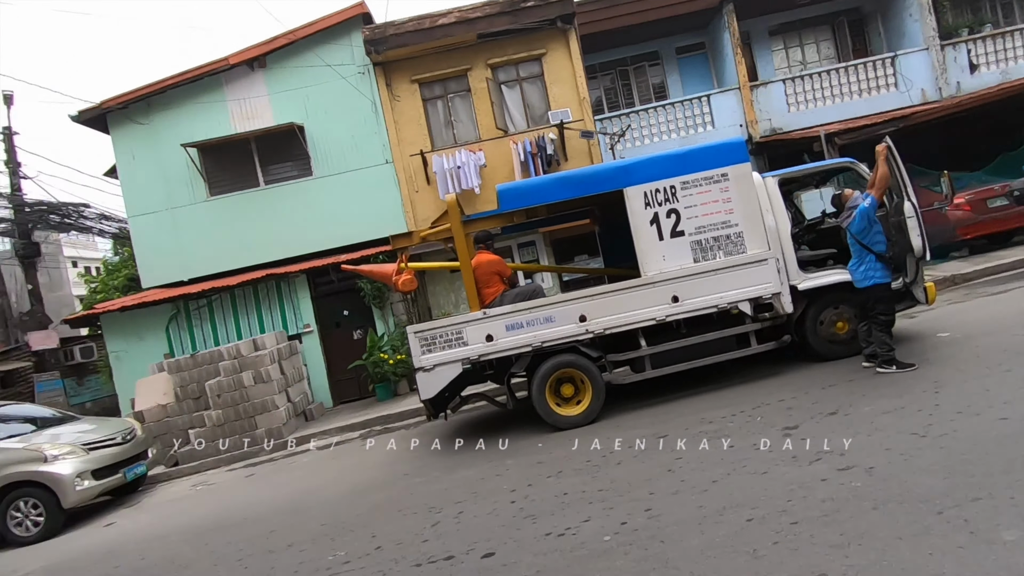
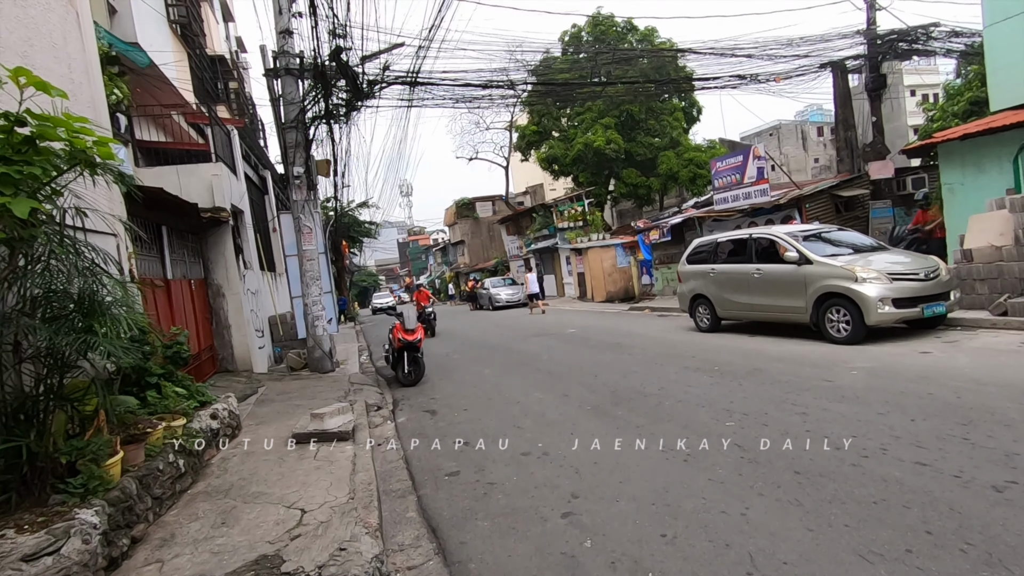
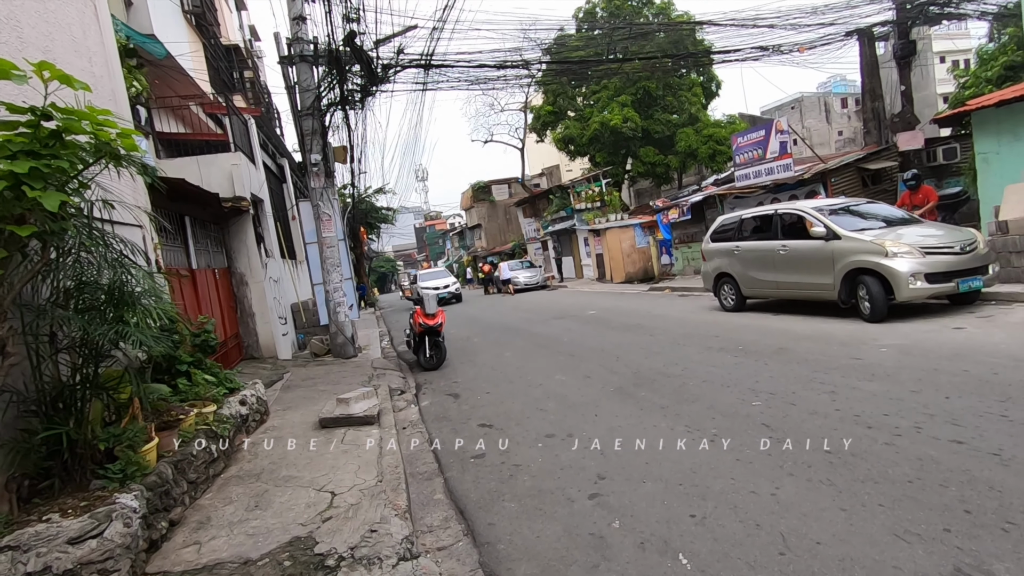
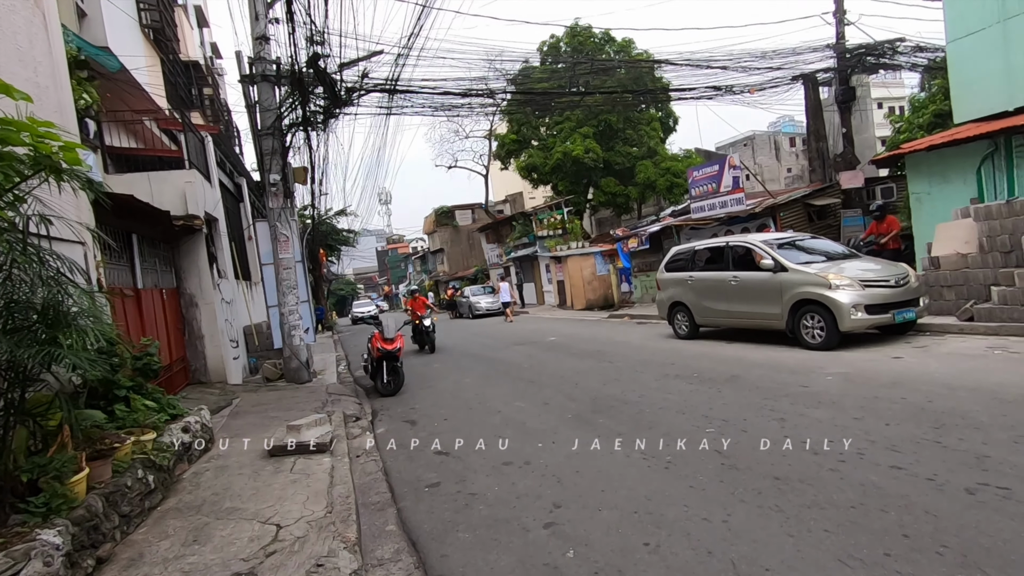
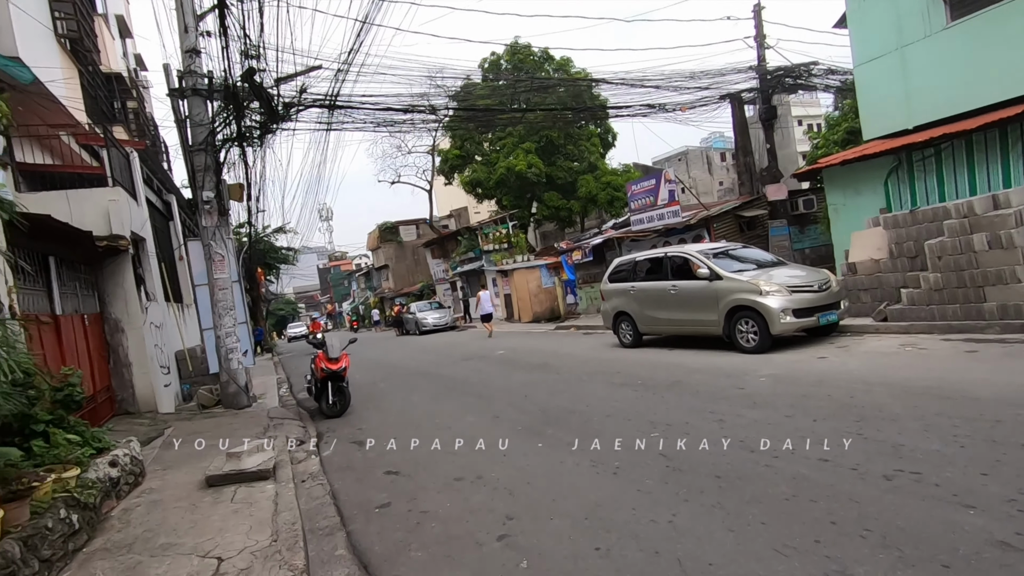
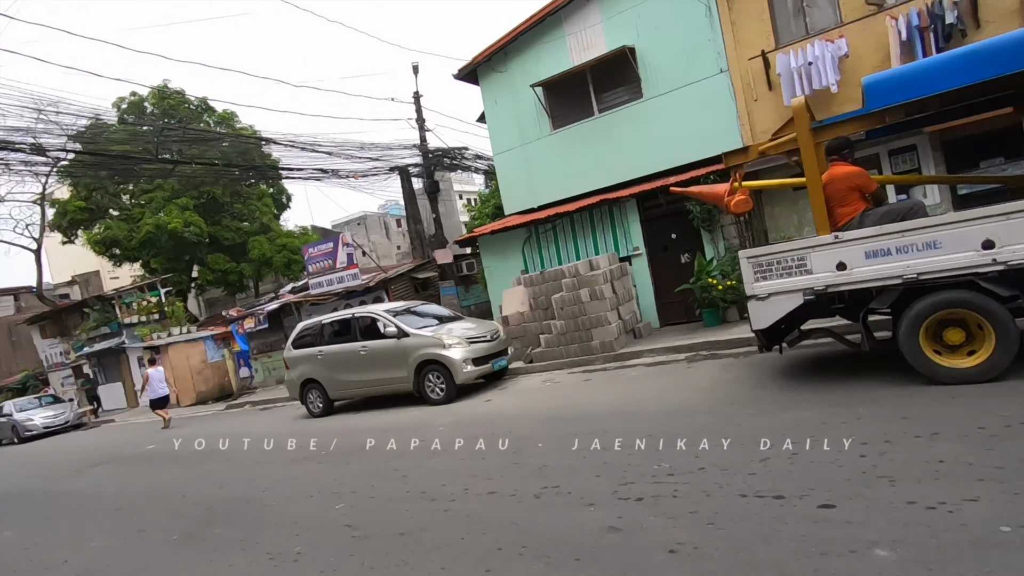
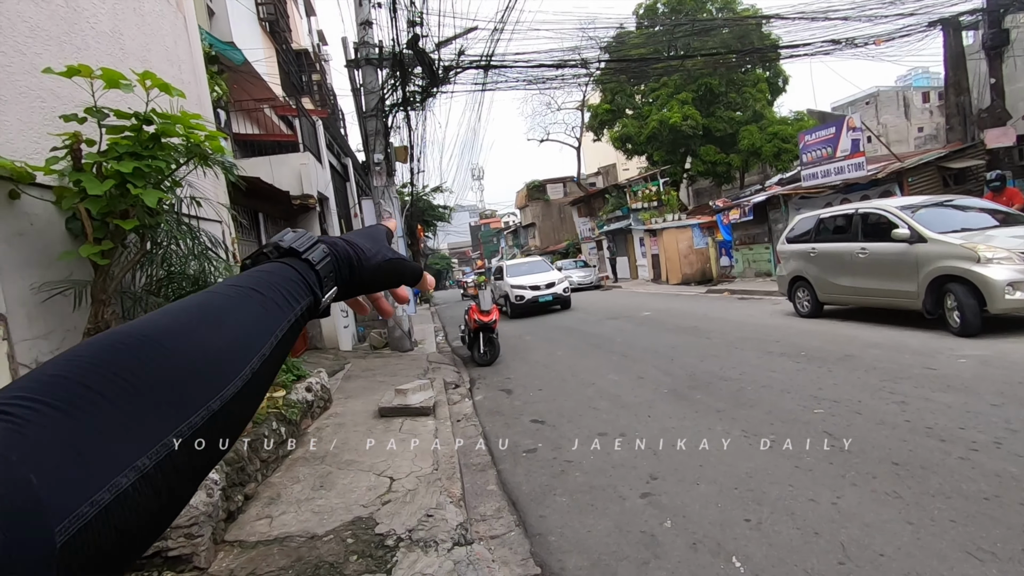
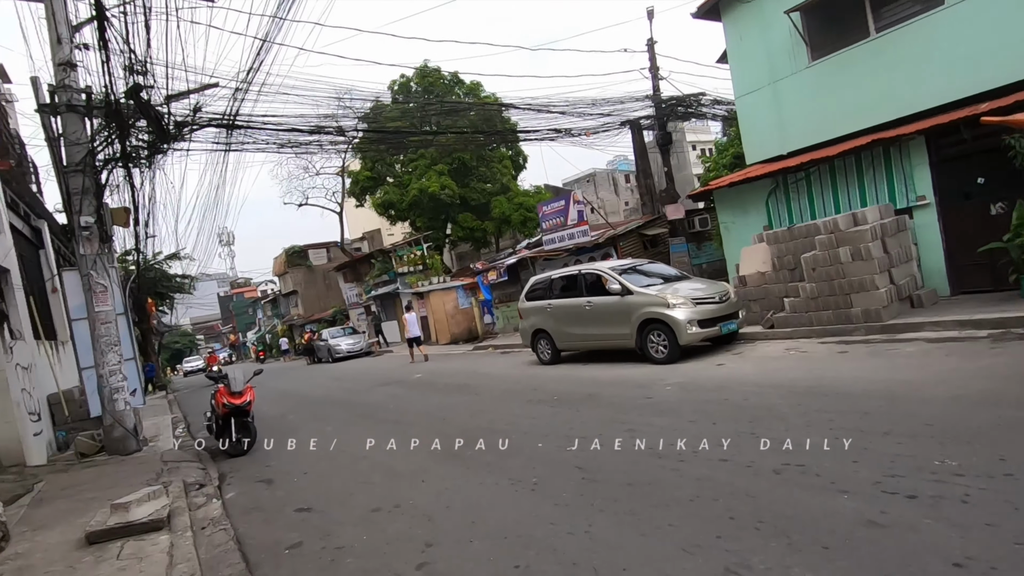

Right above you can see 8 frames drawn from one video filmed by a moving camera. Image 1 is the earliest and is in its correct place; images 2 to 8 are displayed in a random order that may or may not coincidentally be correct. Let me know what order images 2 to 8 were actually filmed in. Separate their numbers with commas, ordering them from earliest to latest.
6, 8, 5, 2, 4, 3, 7
